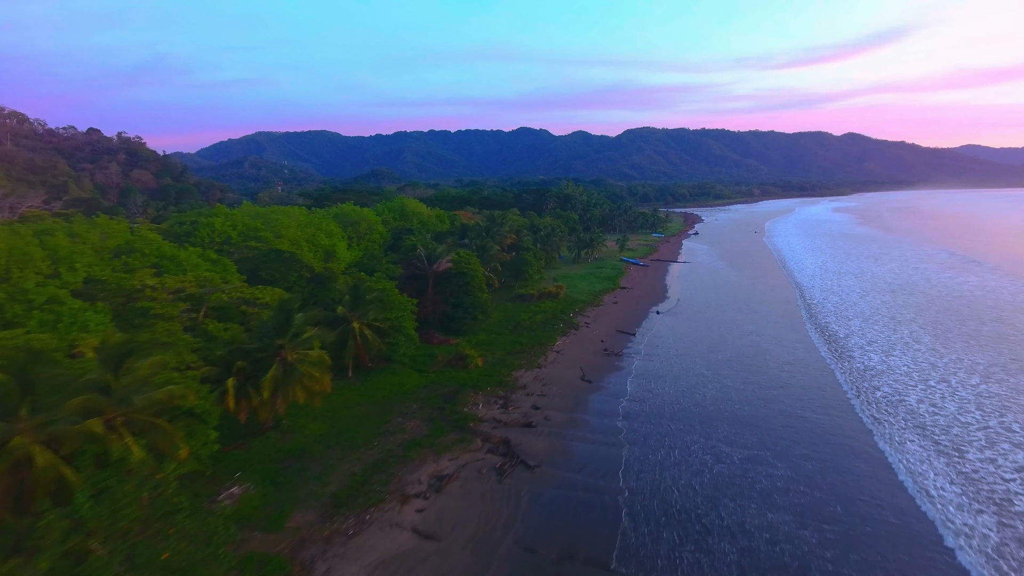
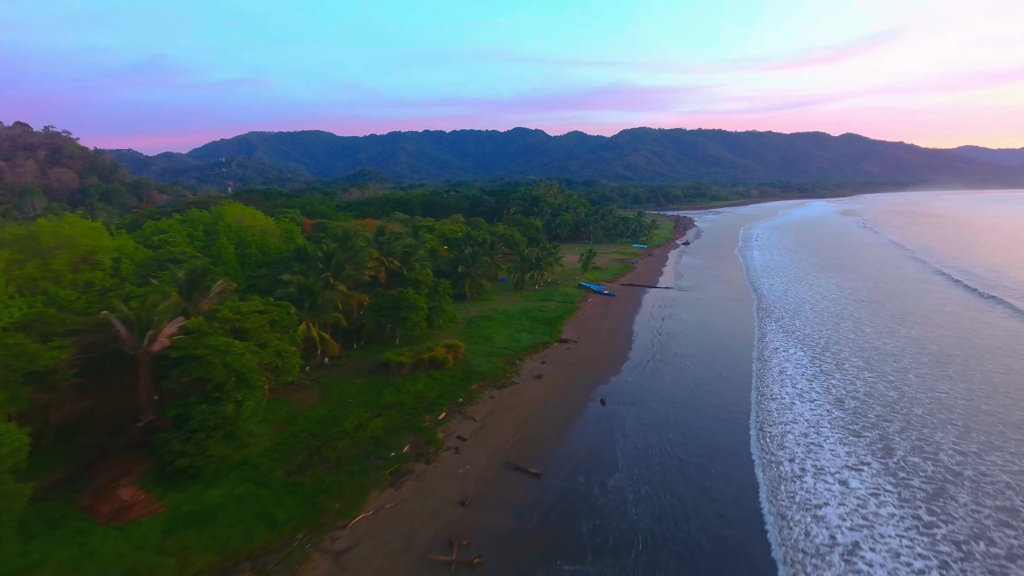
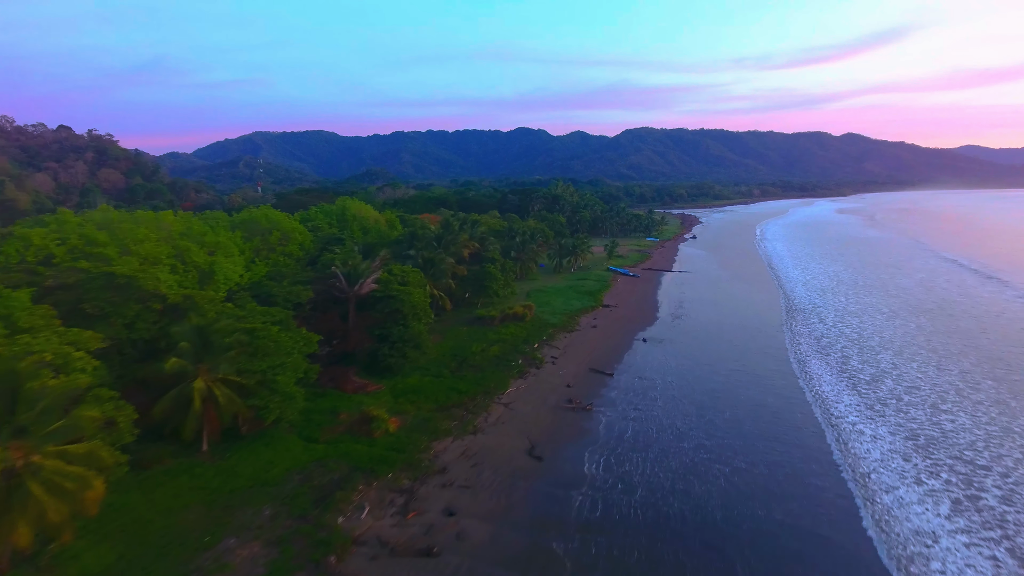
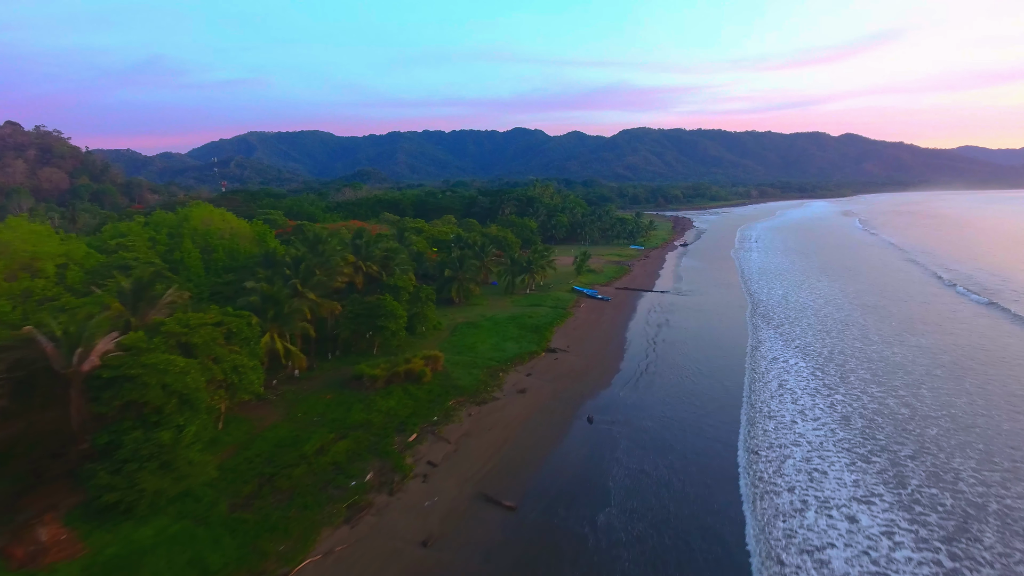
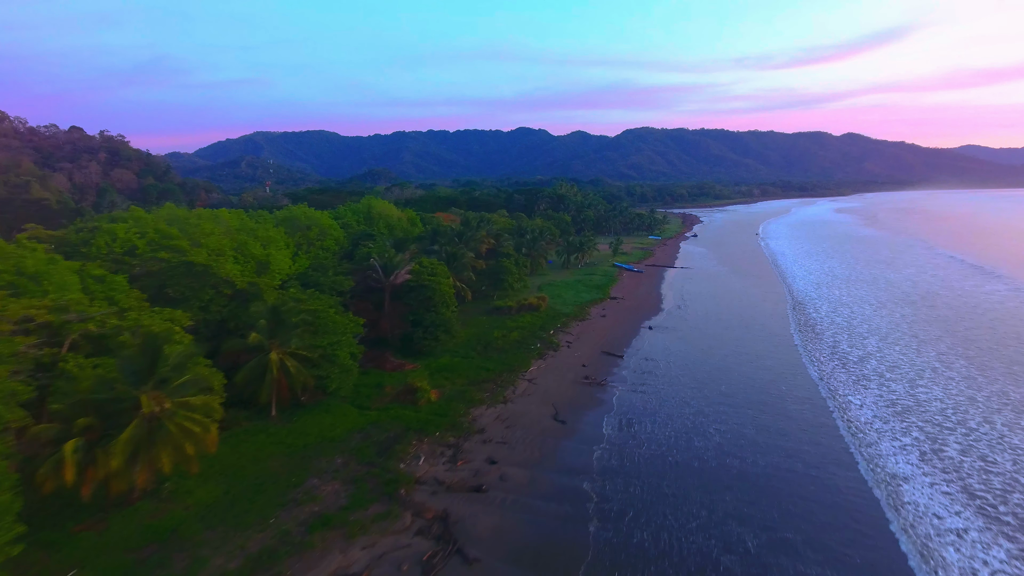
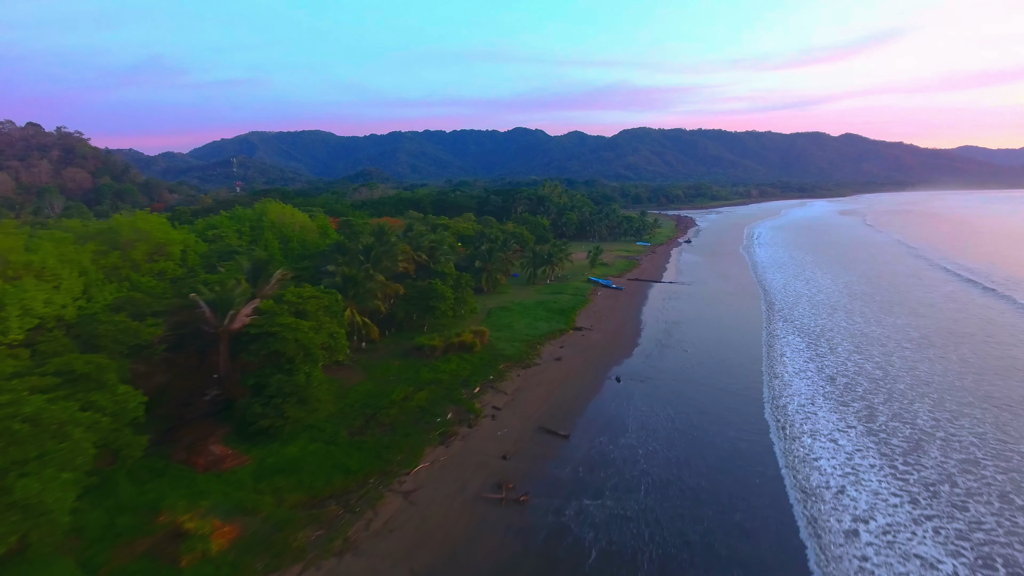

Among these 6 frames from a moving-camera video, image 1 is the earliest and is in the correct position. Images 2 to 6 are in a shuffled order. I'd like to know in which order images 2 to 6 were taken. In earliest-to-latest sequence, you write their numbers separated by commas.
5, 3, 6, 2, 4
